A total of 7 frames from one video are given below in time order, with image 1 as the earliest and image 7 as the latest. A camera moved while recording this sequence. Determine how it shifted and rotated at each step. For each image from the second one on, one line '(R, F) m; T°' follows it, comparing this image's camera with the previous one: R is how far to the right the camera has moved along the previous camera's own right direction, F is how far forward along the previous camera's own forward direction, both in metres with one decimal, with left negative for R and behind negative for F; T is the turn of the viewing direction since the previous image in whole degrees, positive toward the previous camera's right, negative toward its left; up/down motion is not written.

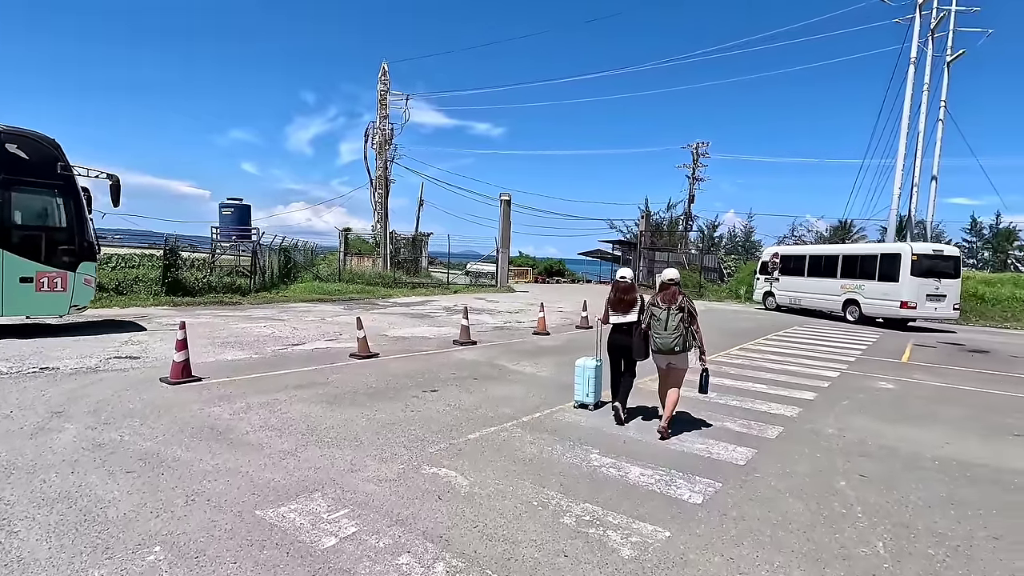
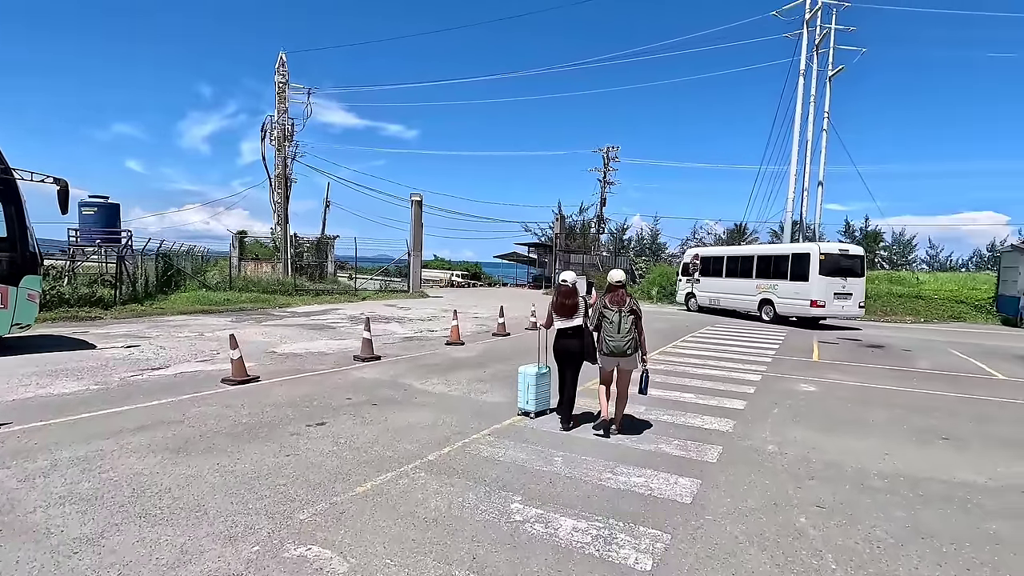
(+0.2, +1.1) m; +9°
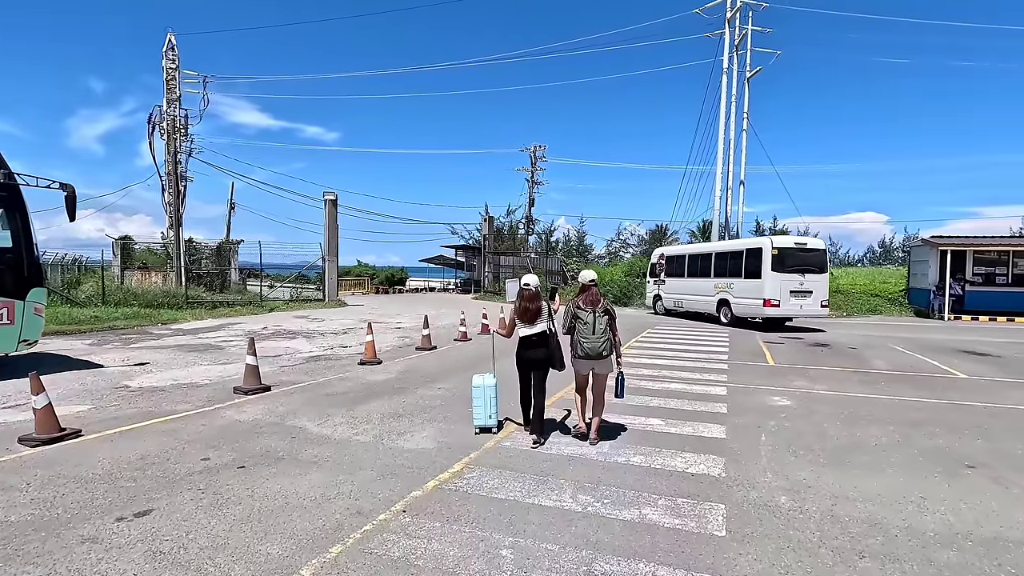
(+0.1, +1.8) m; +8°
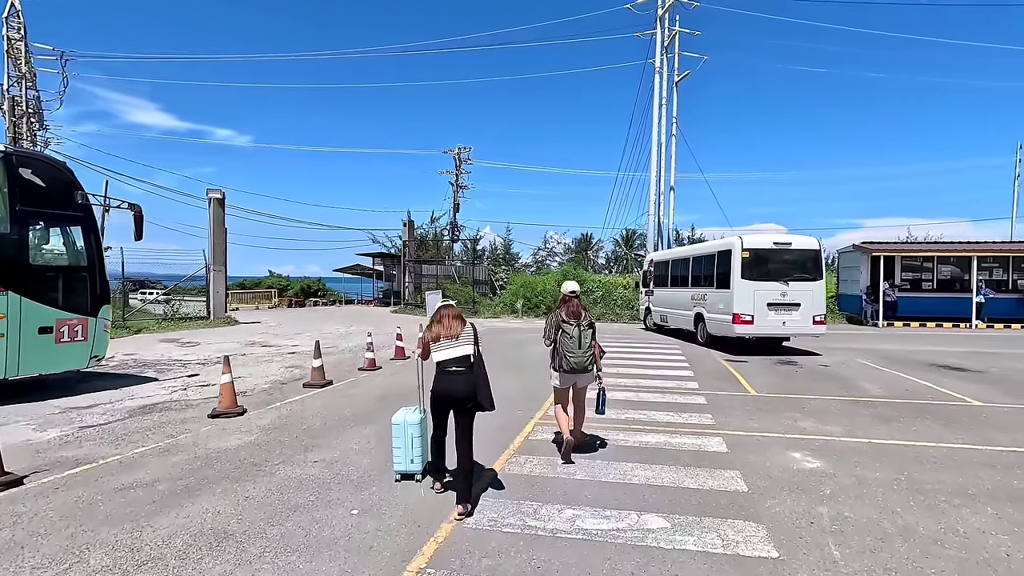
(+0.1, +2.8) m; +8°
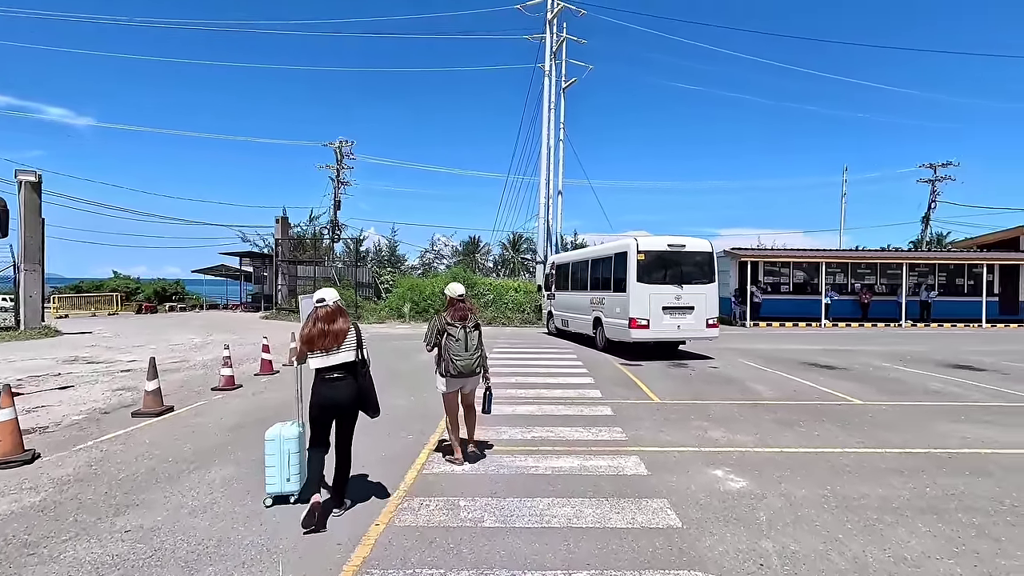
(-0.1, +1.1) m; +12°
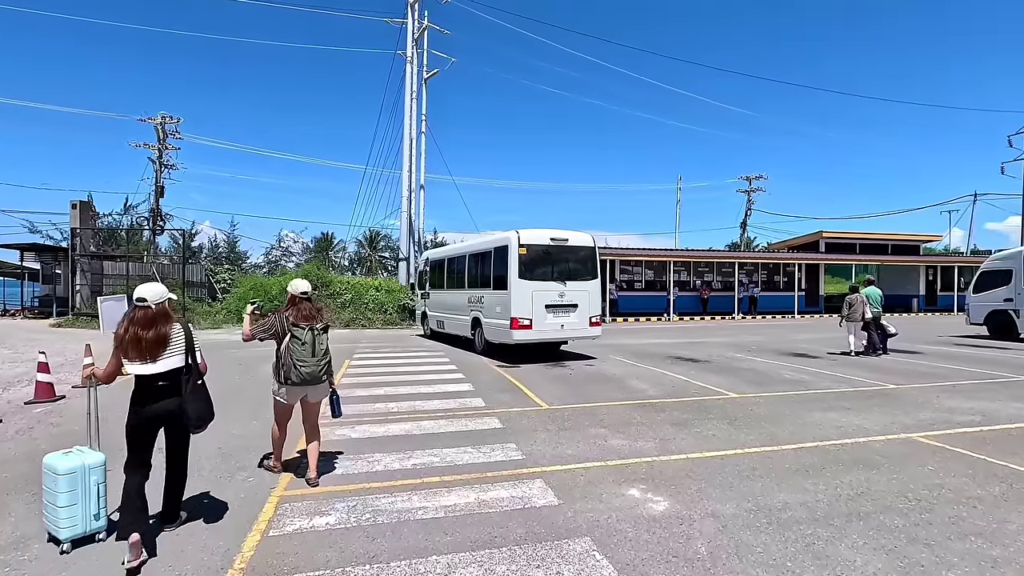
(-0.2, +1.2) m; +15°
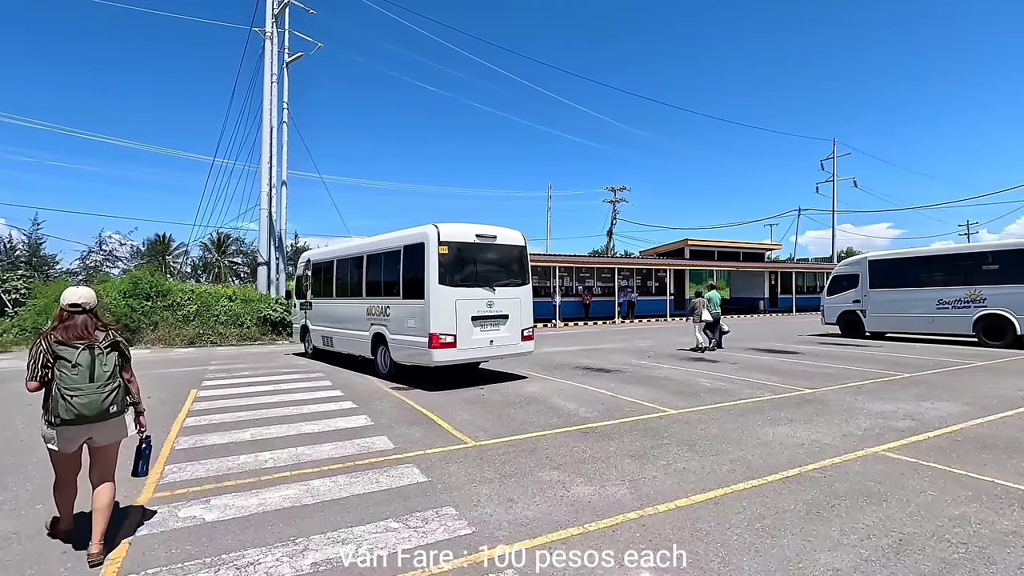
(-0.6, +1.7) m; +14°
